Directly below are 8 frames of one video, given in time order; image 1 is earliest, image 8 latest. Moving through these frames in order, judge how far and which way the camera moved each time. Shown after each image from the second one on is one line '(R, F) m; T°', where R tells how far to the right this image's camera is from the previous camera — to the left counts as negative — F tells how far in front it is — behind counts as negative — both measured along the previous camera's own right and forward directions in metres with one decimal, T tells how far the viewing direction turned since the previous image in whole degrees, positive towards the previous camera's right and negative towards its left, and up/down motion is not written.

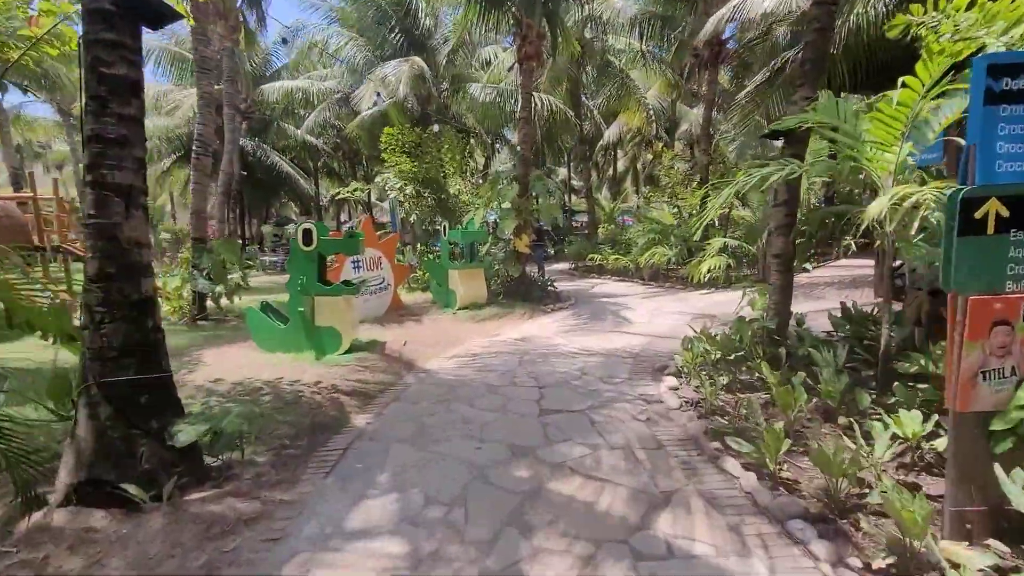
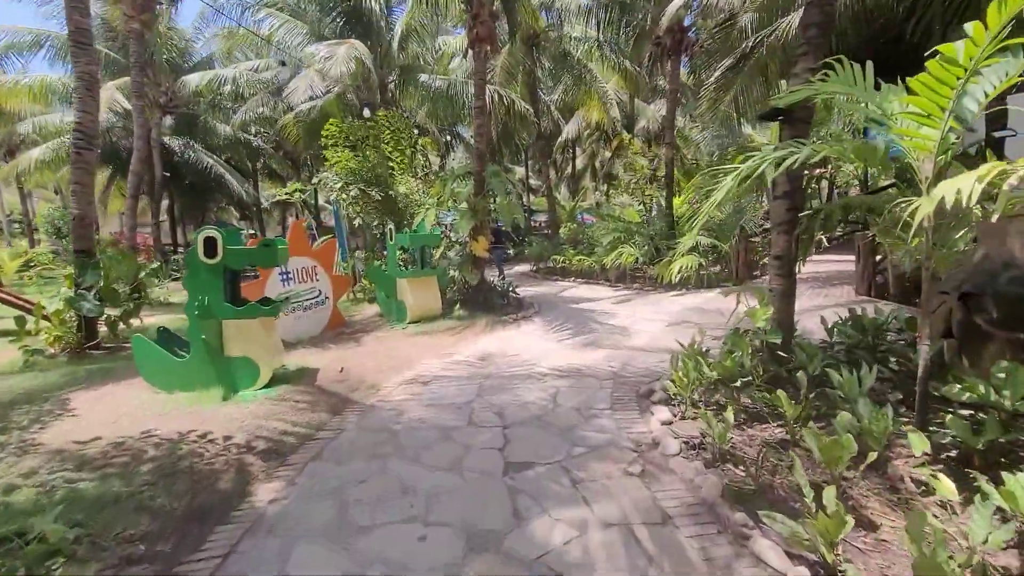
(+0.1, +0.9) m; +5°
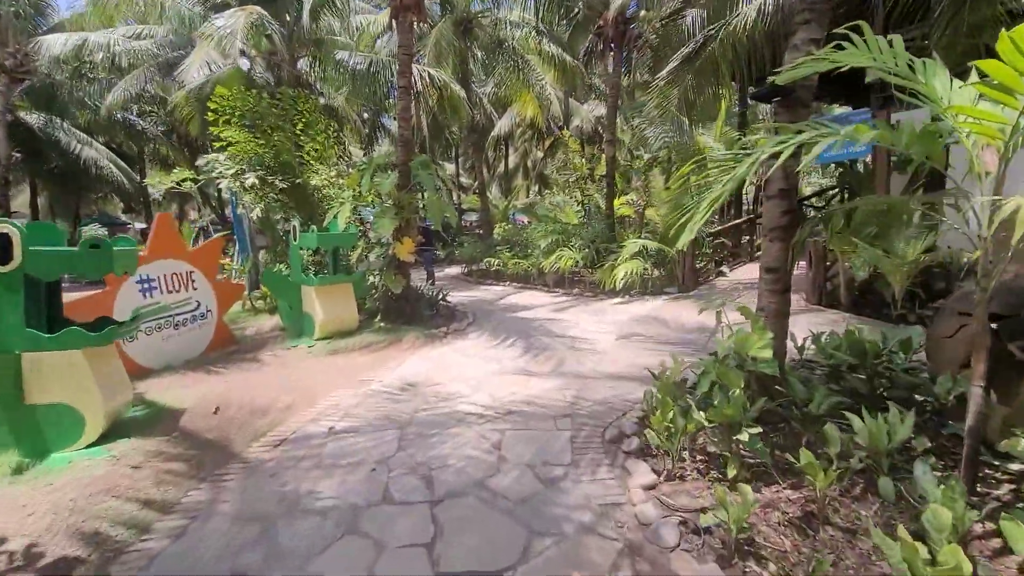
(0.0, +1.0) m; +8°
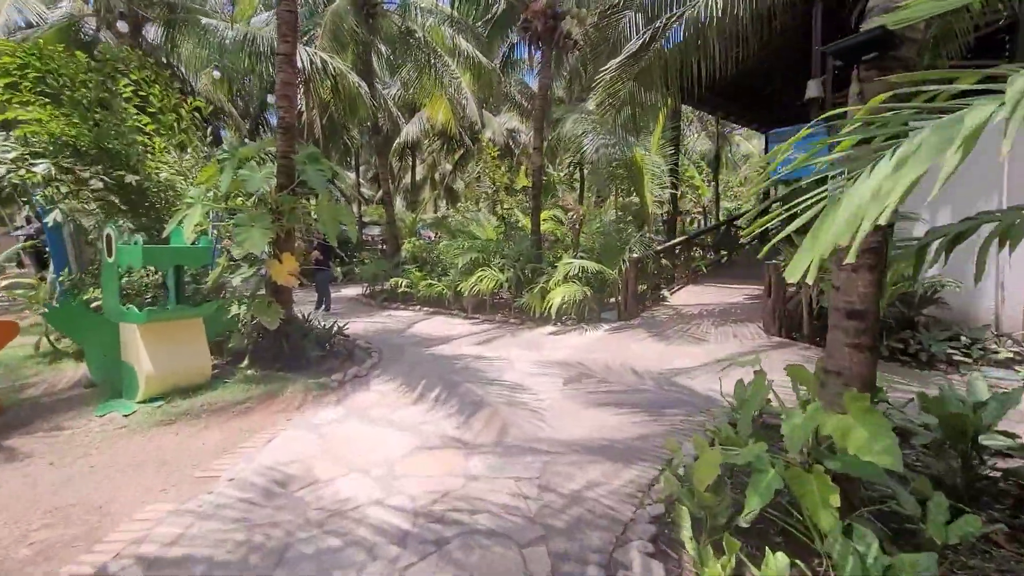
(-0.2, +1.5) m; +11°
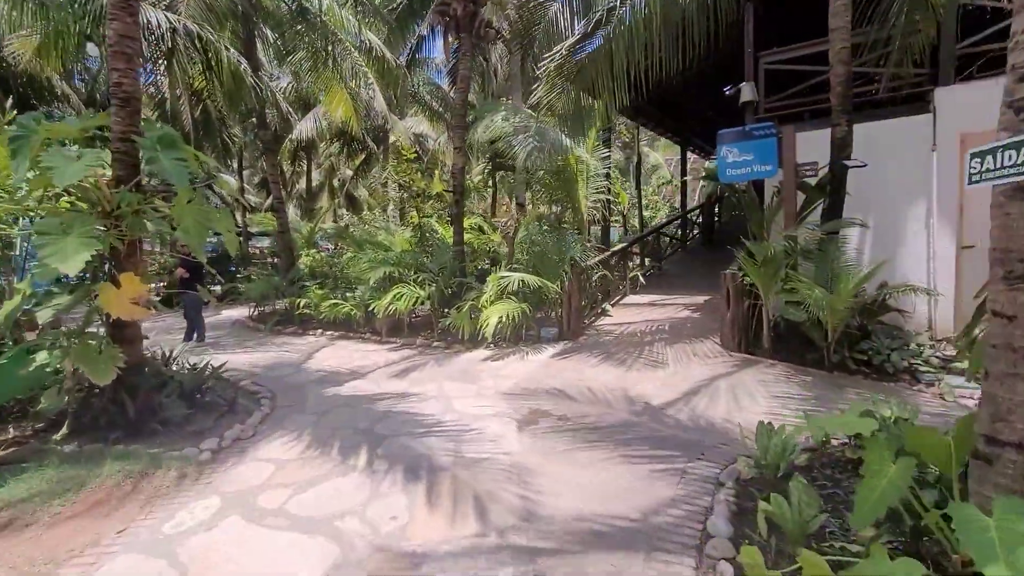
(-0.3, +1.1) m; +11°
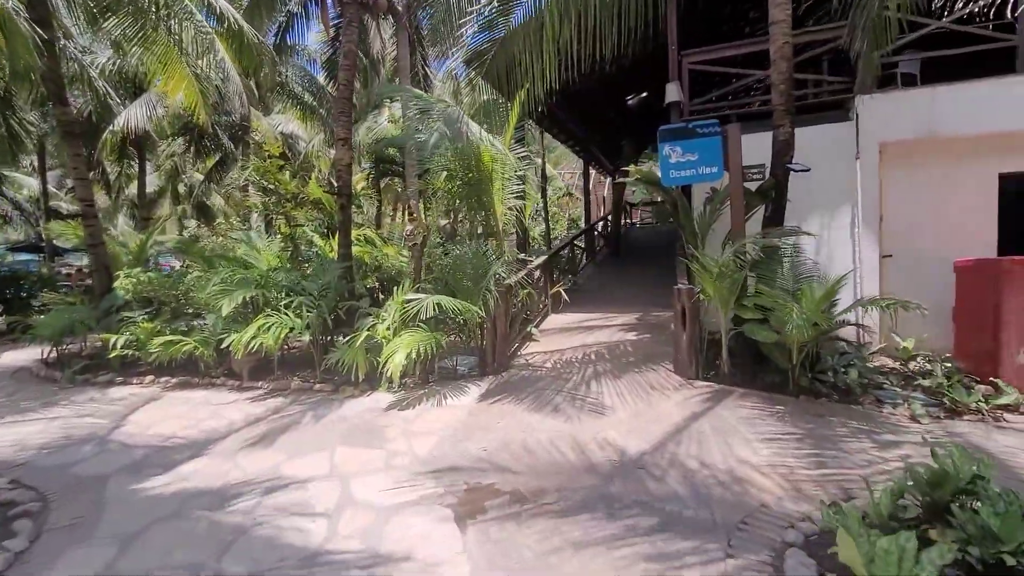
(-0.3, +1.3) m; +14°
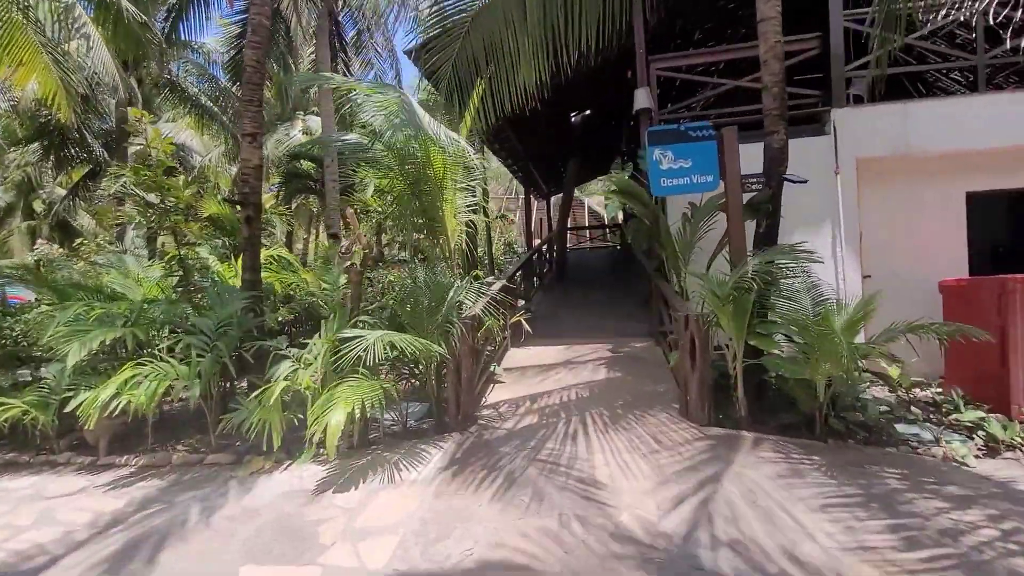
(-0.4, +1.1) m; +10°
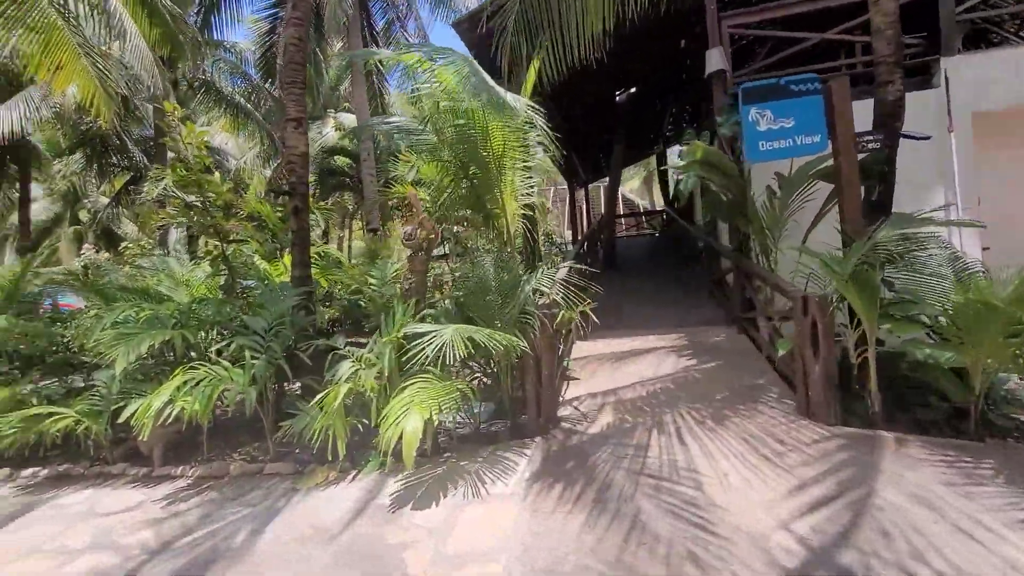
(-0.4, +0.5) m; -3°
